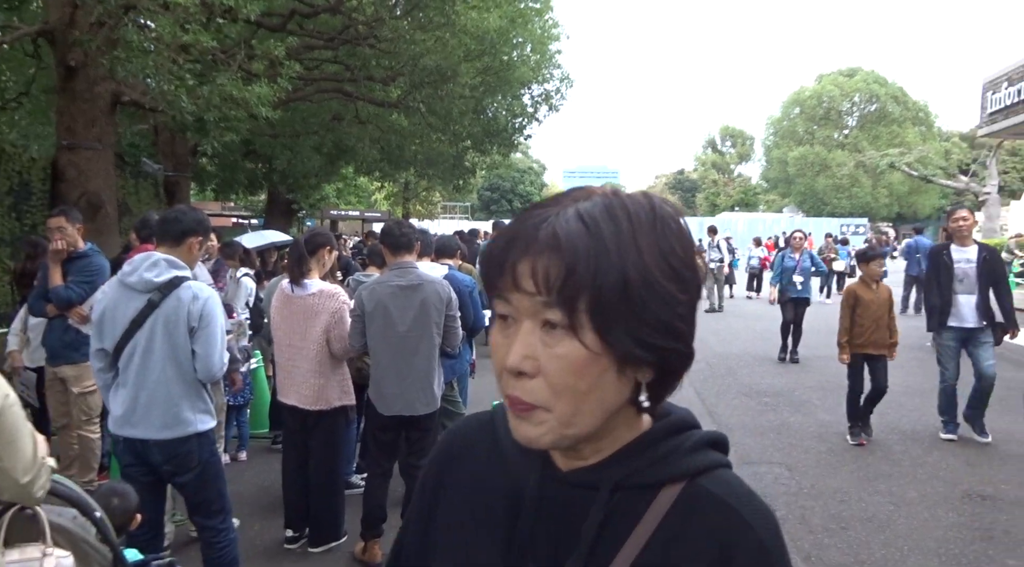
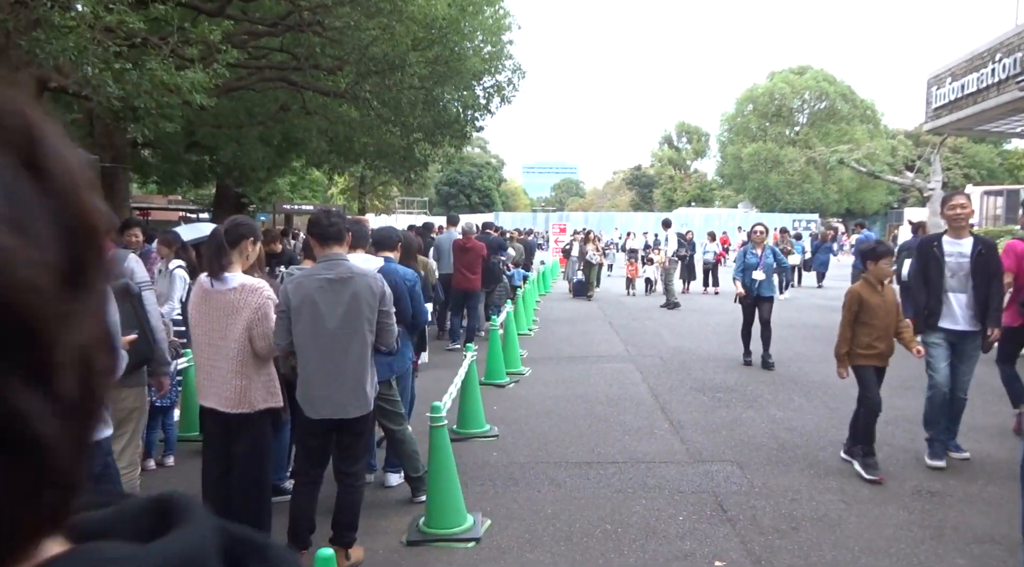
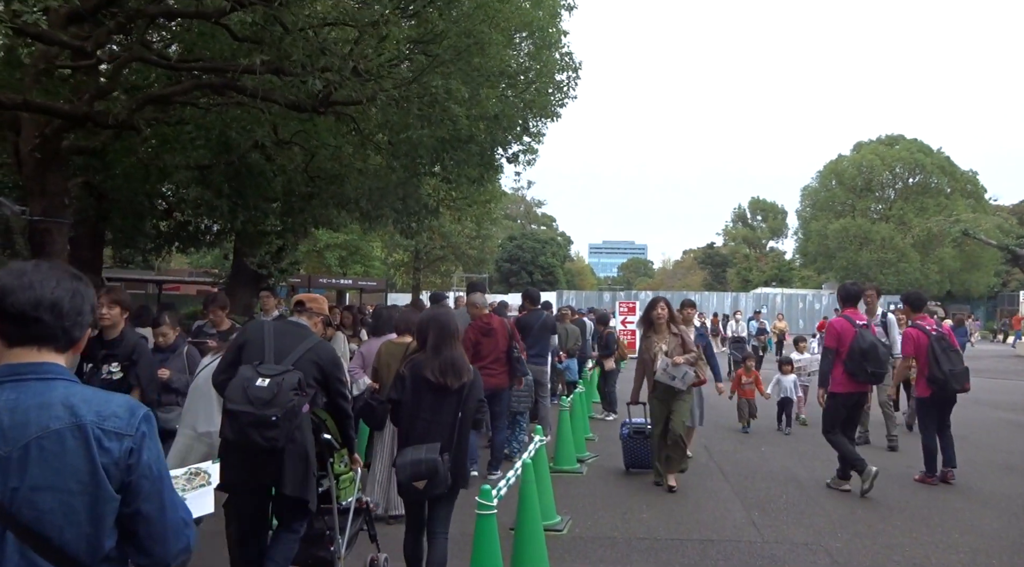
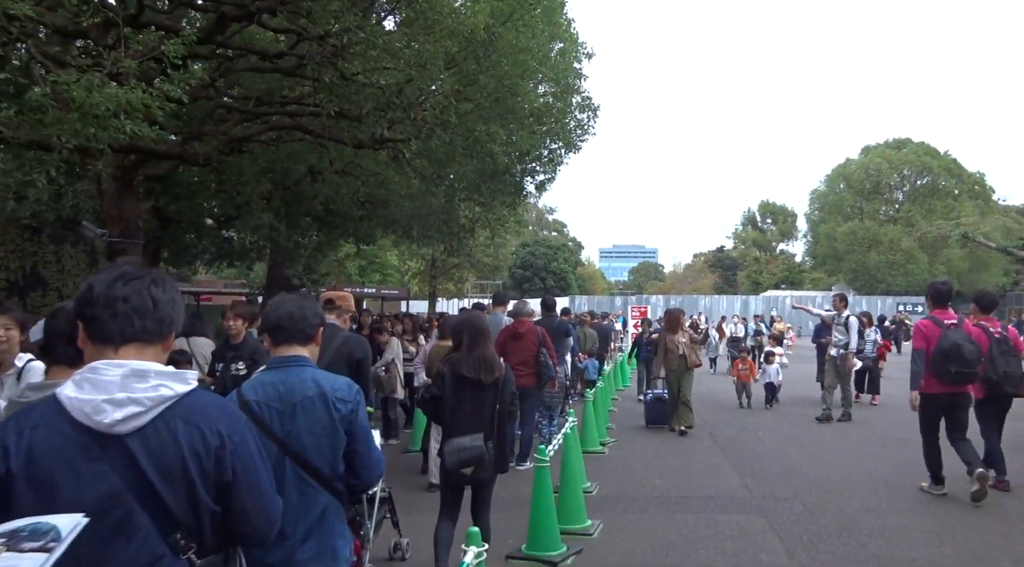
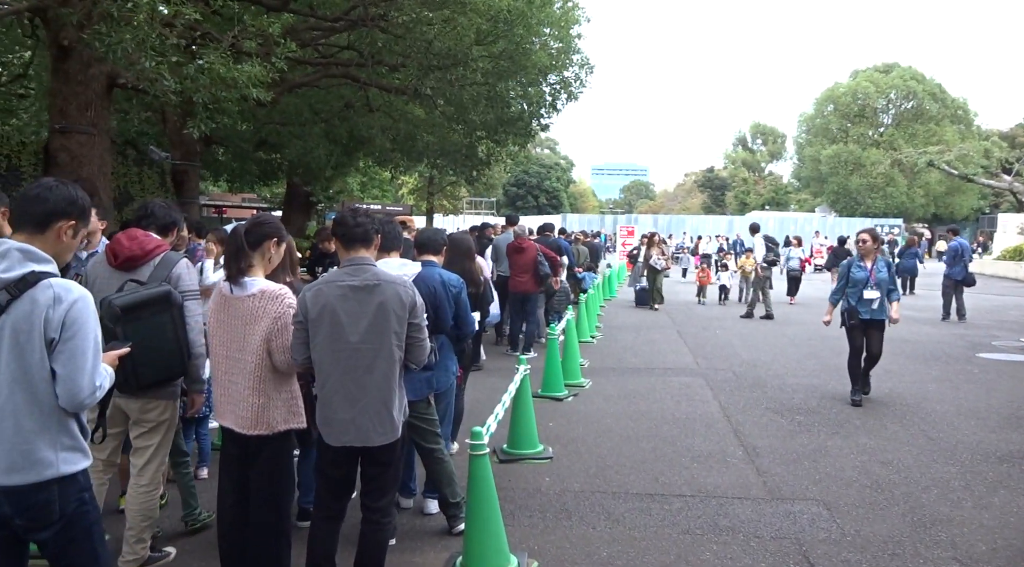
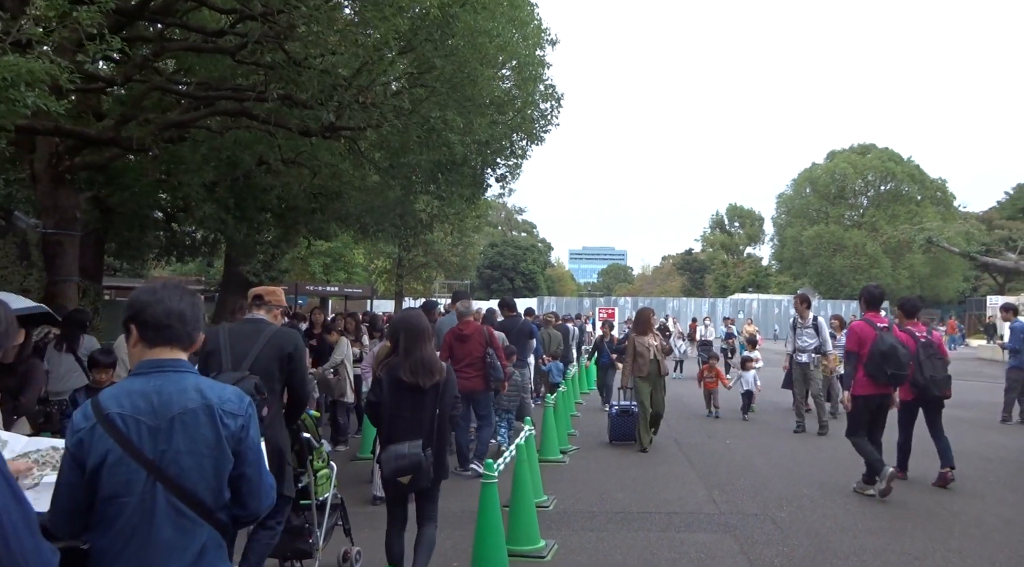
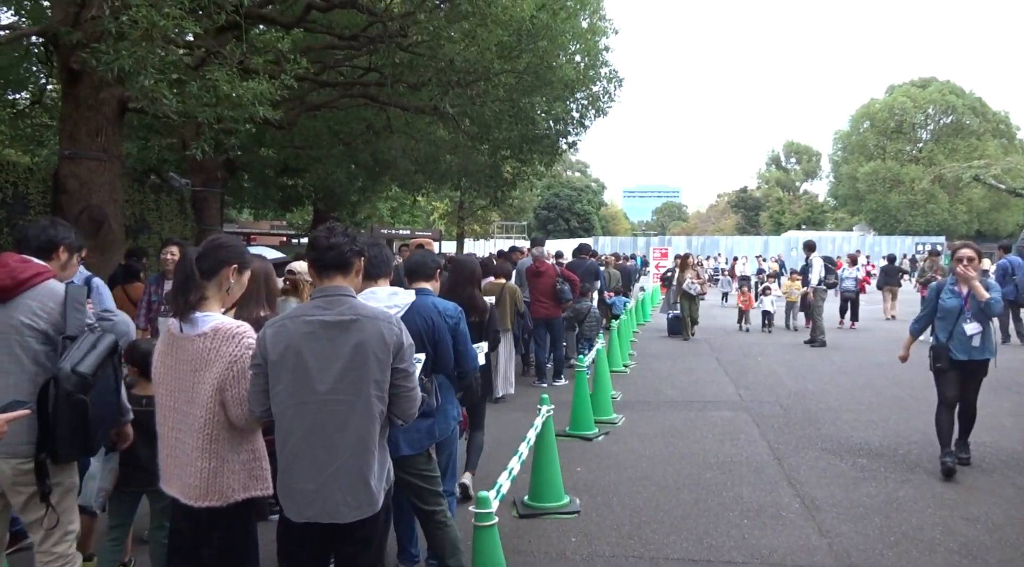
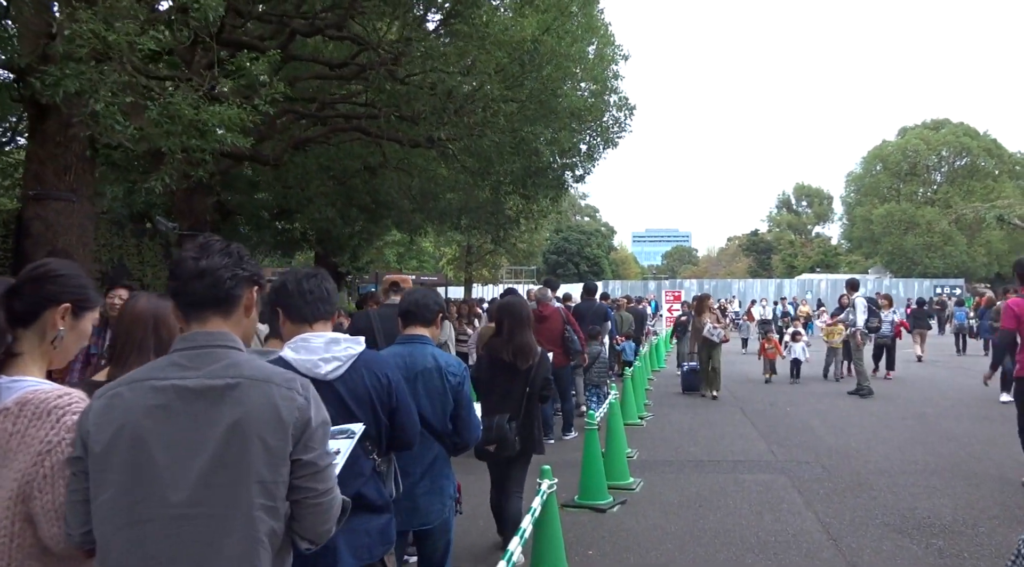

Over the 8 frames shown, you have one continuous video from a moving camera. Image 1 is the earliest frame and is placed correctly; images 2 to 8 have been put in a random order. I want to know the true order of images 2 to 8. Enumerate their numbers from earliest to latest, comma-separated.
2, 5, 7, 8, 4, 6, 3
